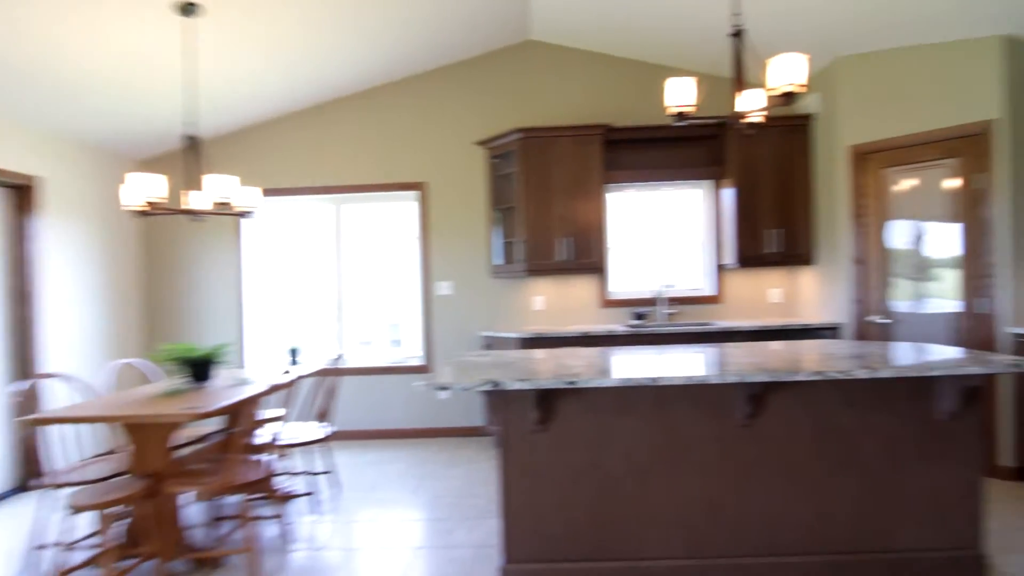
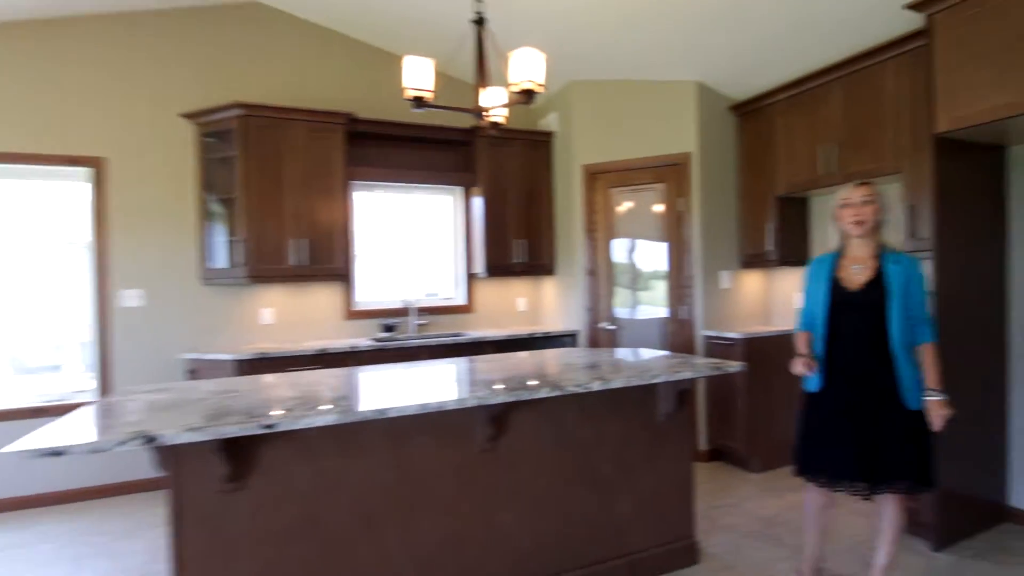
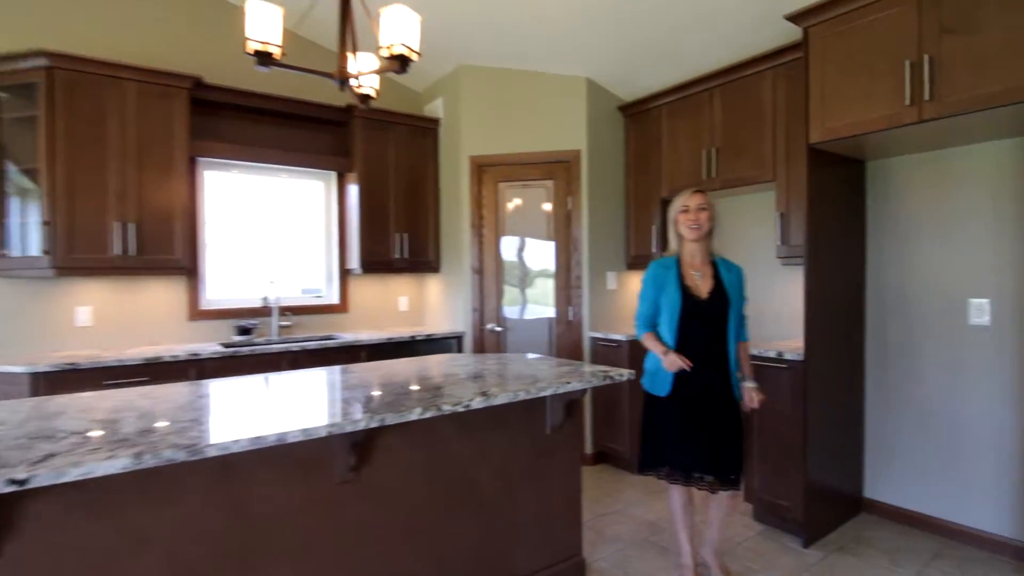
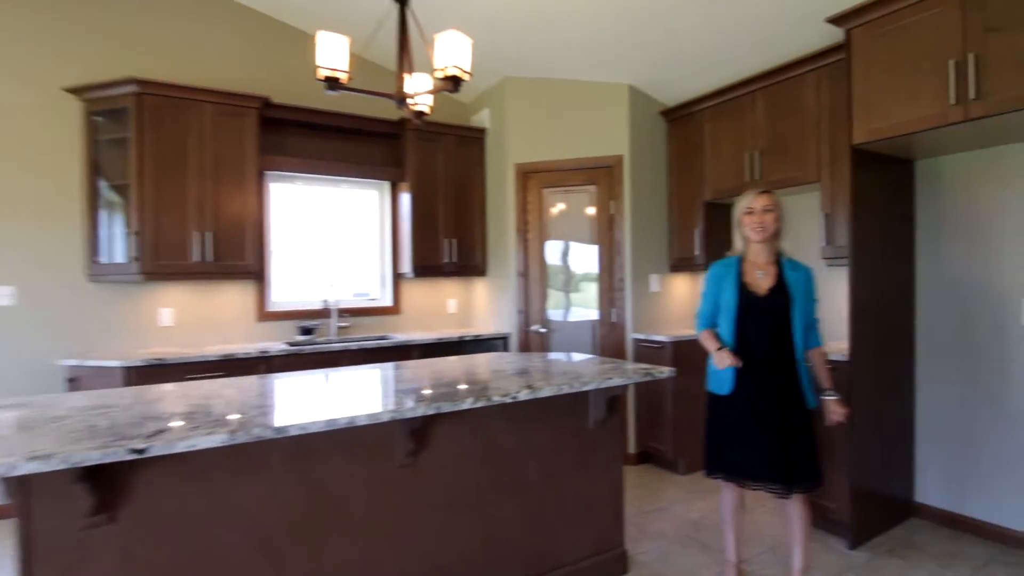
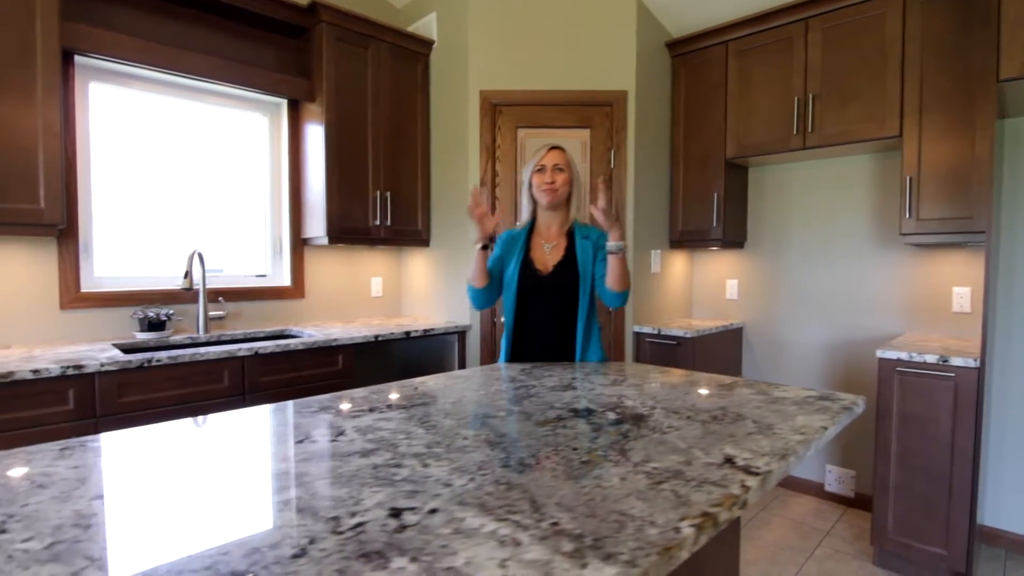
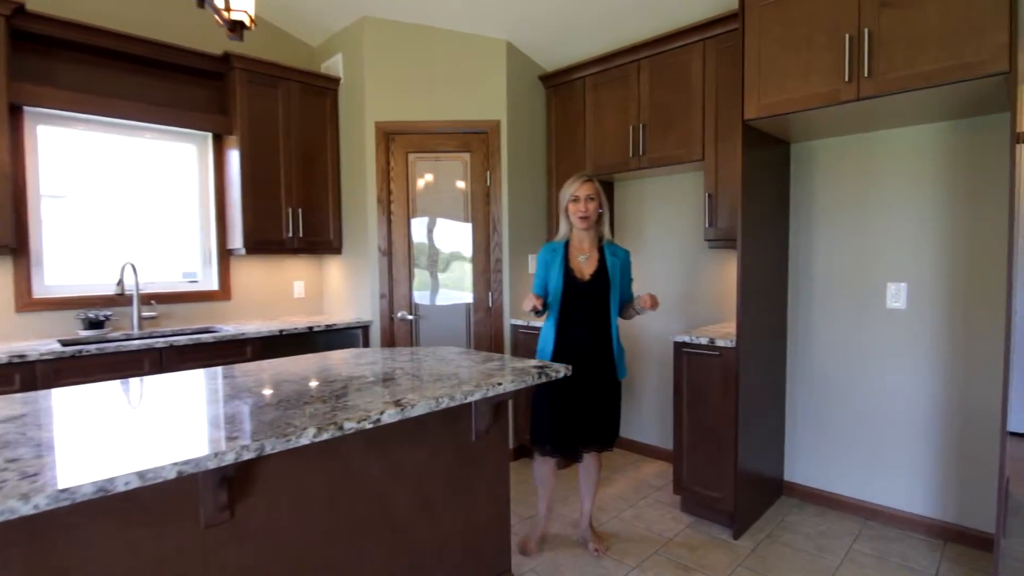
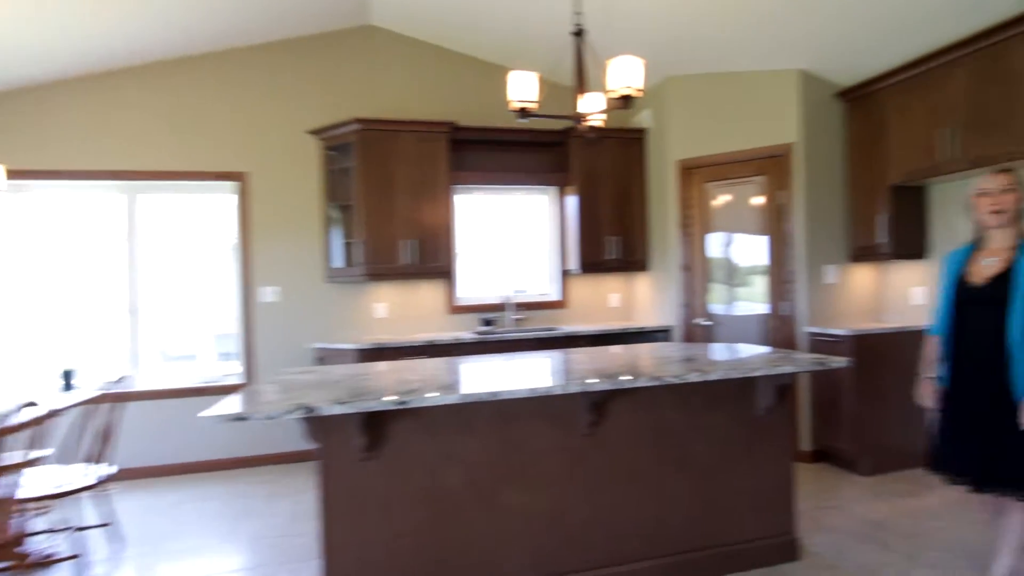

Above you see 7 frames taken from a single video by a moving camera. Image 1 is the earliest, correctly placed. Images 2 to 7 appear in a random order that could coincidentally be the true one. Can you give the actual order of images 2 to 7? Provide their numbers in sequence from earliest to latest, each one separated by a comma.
7, 2, 4, 3, 6, 5
